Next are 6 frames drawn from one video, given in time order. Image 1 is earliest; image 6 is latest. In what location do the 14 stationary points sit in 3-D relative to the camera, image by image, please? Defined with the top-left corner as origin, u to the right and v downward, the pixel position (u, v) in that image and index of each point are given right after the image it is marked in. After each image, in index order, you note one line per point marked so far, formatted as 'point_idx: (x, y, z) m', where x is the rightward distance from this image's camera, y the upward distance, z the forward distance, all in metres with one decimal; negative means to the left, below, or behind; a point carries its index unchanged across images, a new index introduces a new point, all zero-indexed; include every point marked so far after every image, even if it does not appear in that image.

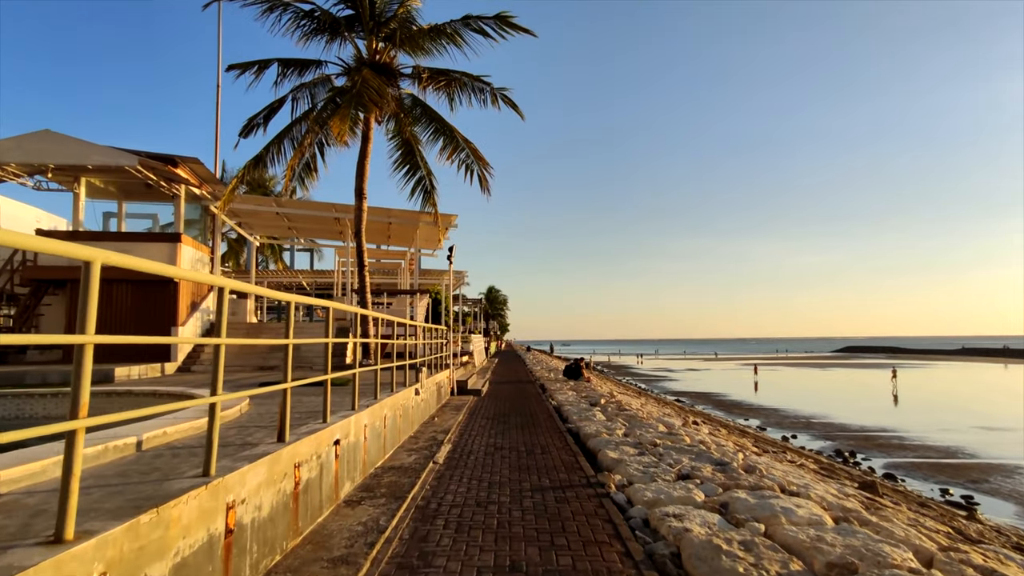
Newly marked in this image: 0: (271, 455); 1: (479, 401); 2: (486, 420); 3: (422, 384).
0: (-1.5, -1.1, +4.0) m
1: (-0.8, -2.7, +15.2) m
2: (-0.5, -2.5, +11.8) m
3: (-1.6, -1.7, +11.3) m
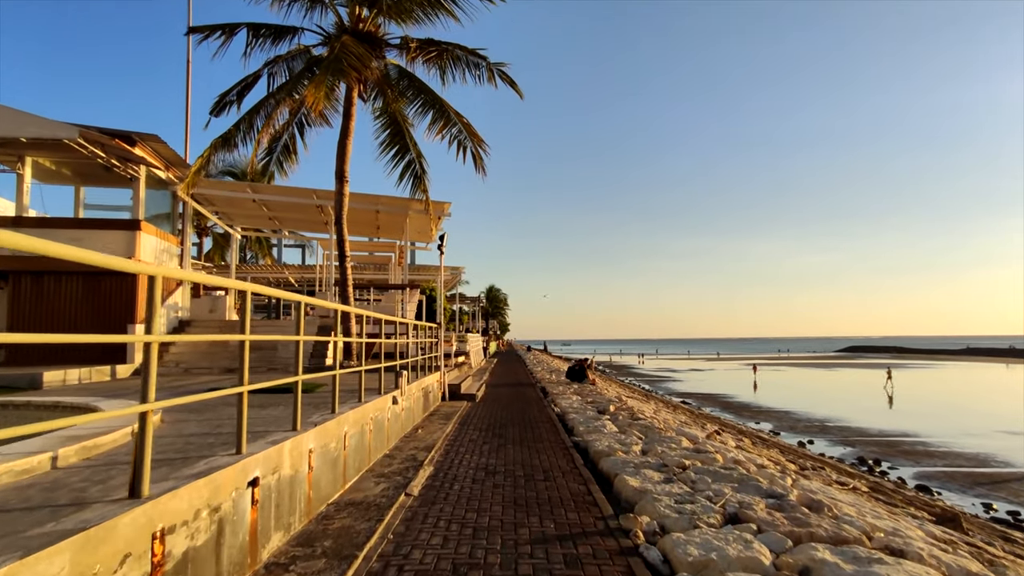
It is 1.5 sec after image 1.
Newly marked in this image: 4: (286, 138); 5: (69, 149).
0: (-1.6, -0.9, +2.3) m
1: (-0.8, -2.6, +13.6) m
2: (-0.6, -2.3, +10.2) m
3: (-1.6, -1.6, +9.6) m
4: (-5.9, +3.9, +16.4) m
5: (-9.1, +2.9, +12.9) m
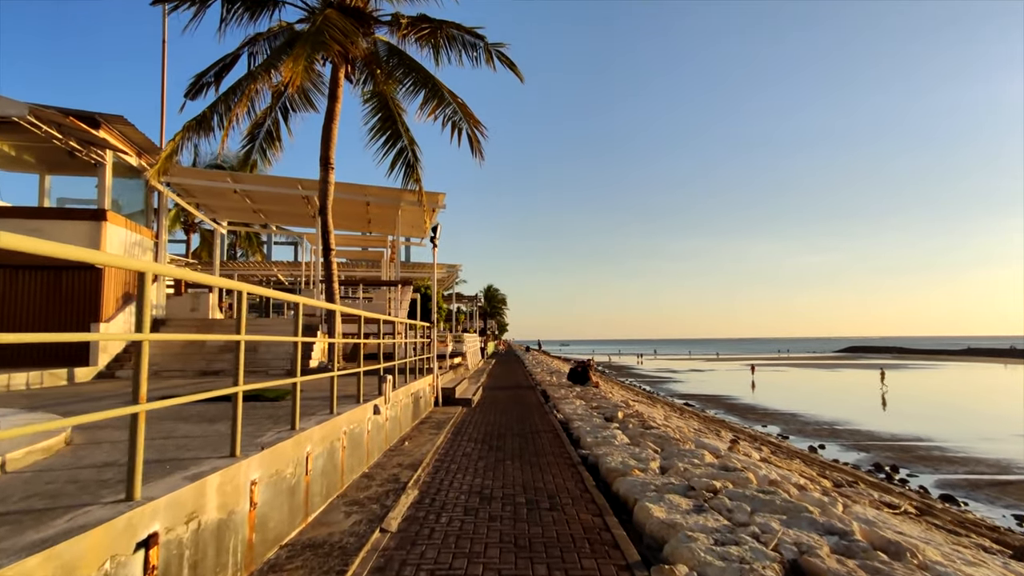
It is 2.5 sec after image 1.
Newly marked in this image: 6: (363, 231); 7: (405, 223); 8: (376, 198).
0: (-1.6, -0.8, +1.2) m
1: (-0.9, -2.5, +12.5) m
2: (-0.6, -2.2, +9.1) m
3: (-1.7, -1.5, +8.5) m
4: (-5.9, +4.0, +15.3) m
5: (-9.1, +3.0, +11.8) m
6: (-4.7, +1.8, +19.8) m
7: (-3.2, +1.9, +18.9) m
8: (-3.6, +2.4, +16.7) m
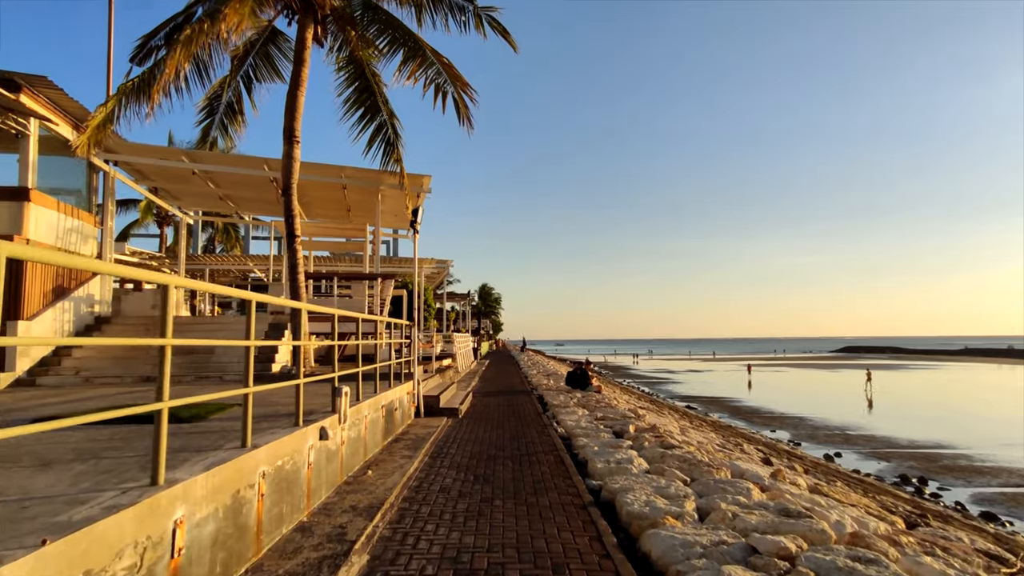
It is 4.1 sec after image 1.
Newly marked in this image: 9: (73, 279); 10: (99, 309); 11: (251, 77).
0: (-1.6, -0.7, -0.6) m
1: (-1.0, -2.4, +10.7) m
2: (-0.7, -2.1, +7.3) m
3: (-1.8, -1.3, +6.7) m
4: (-6.0, +4.1, +13.4) m
5: (-9.3, +3.1, +10.0) m
6: (-4.9, +1.9, +18.0) m
7: (-3.4, +2.1, +17.1) m
8: (-3.8, +2.5, +14.9) m
9: (-8.6, +0.2, +12.4) m
10: (-8.8, -0.5, +13.4) m
11: (-5.6, +4.5, +13.4) m
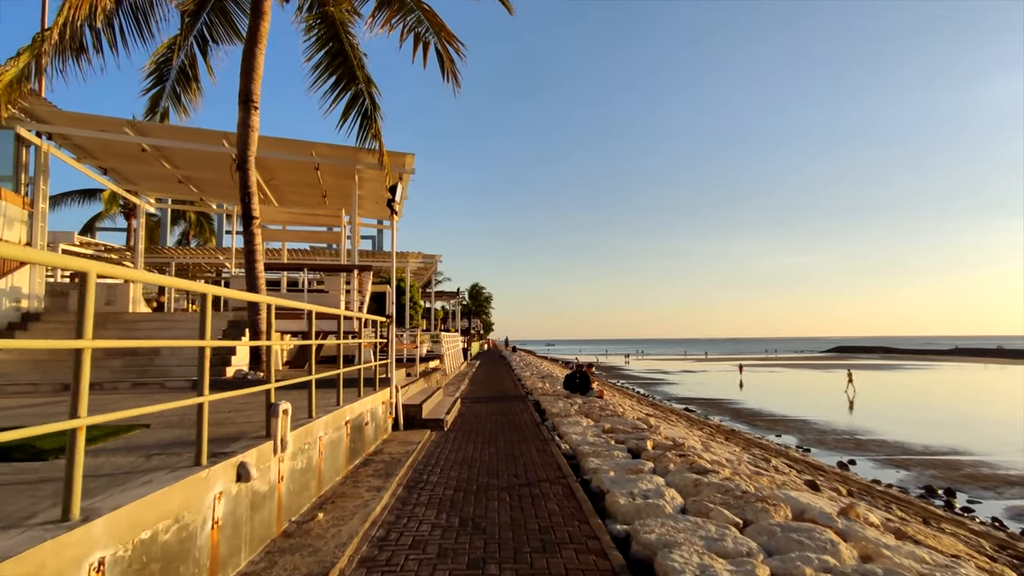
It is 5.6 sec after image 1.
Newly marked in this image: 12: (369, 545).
0: (-1.5, -0.5, -2.3) m
1: (-1.1, -2.2, +9.0) m
2: (-0.7, -2.0, +5.6) m
3: (-1.8, -1.2, +5.0) m
4: (-6.1, +4.3, +11.7) m
5: (-9.3, +3.2, +8.2) m
6: (-5.0, +2.1, +16.3) m
7: (-3.5, +2.2, +15.4) m
8: (-3.9, +2.7, +13.2) m
9: (-8.7, +0.3, +10.6) m
10: (-8.9, -0.3, +11.6) m
11: (-5.7, +4.6, +11.7) m
12: (-1.1, -1.9, +4.7) m
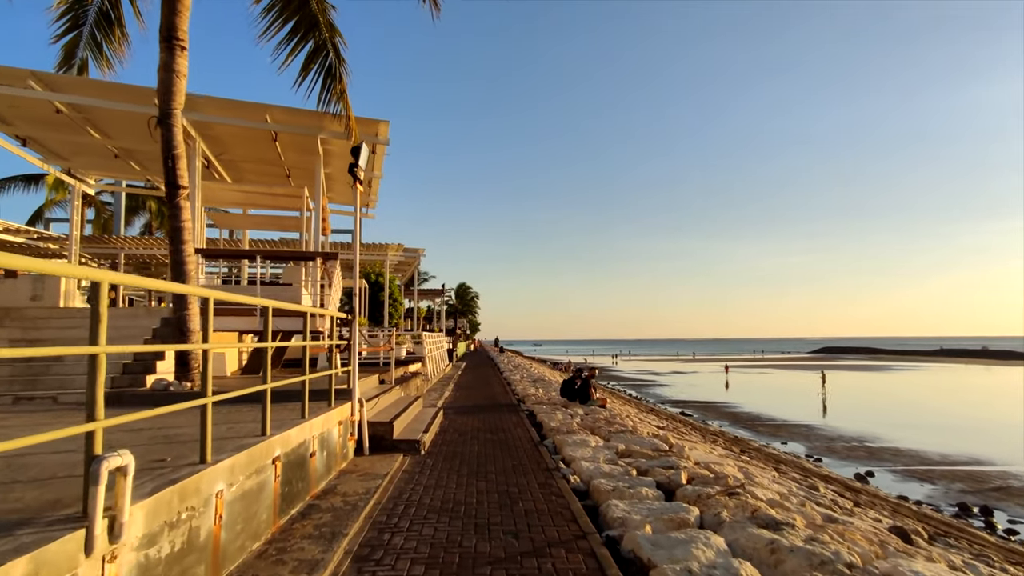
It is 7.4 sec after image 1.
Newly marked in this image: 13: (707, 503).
0: (-1.3, -0.4, -4.3) m
1: (-1.1, -2.1, +6.9) m
2: (-0.7, -1.8, +3.6) m
3: (-1.7, -1.1, +3.0) m
4: (-6.2, +4.4, +9.5) m
5: (-9.3, +3.4, +6.0) m
6: (-5.2, +2.2, +14.1) m
7: (-3.7, +2.4, +13.3) m
8: (-4.0, +2.8, +11.1) m
9: (-8.8, +0.5, +8.4) m
10: (-9.0, -0.1, +9.4) m
11: (-5.8, +4.8, +9.5) m
12: (-1.0, -1.7, +2.6) m
13: (+1.8, -2.0, +5.8) m
